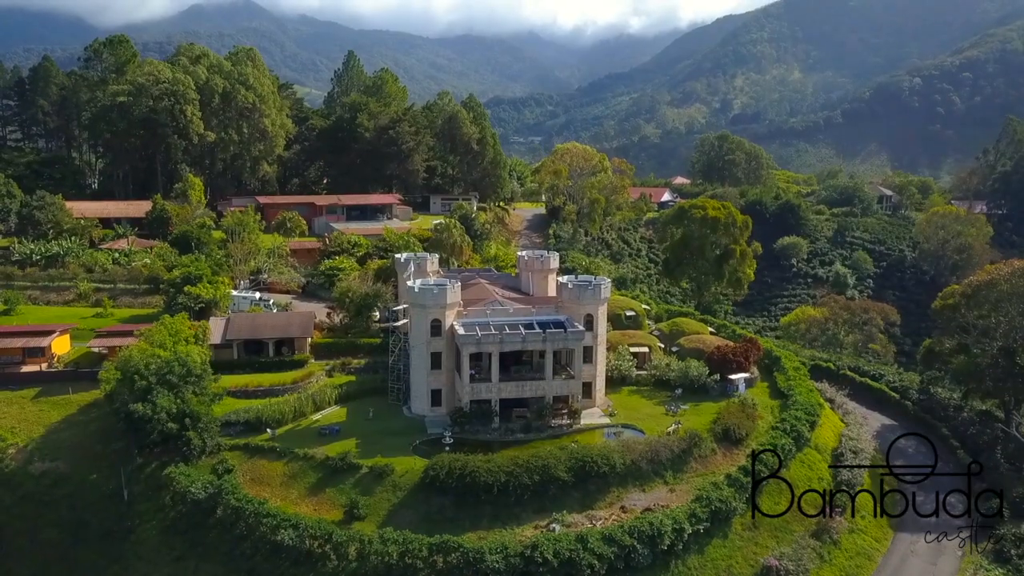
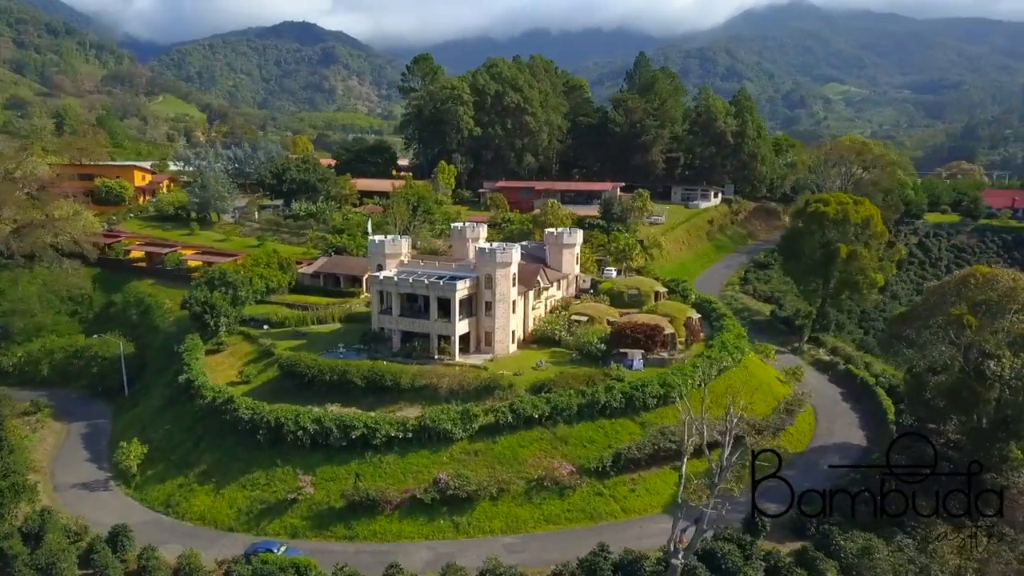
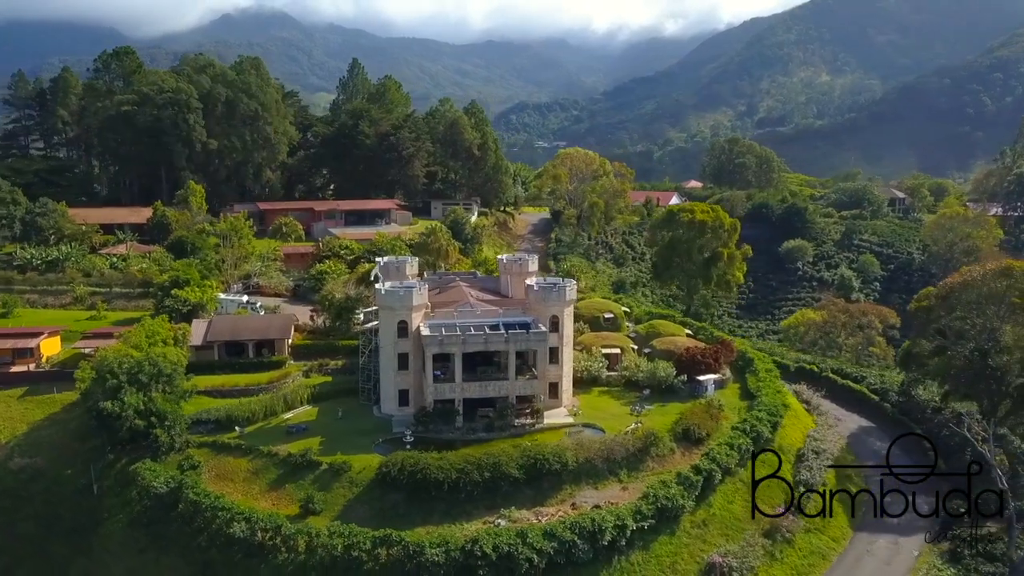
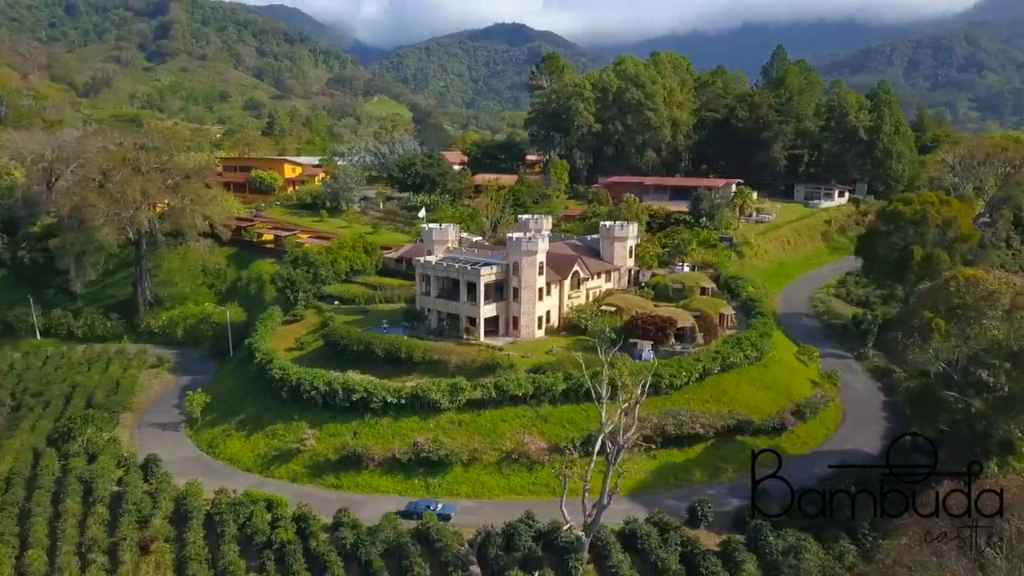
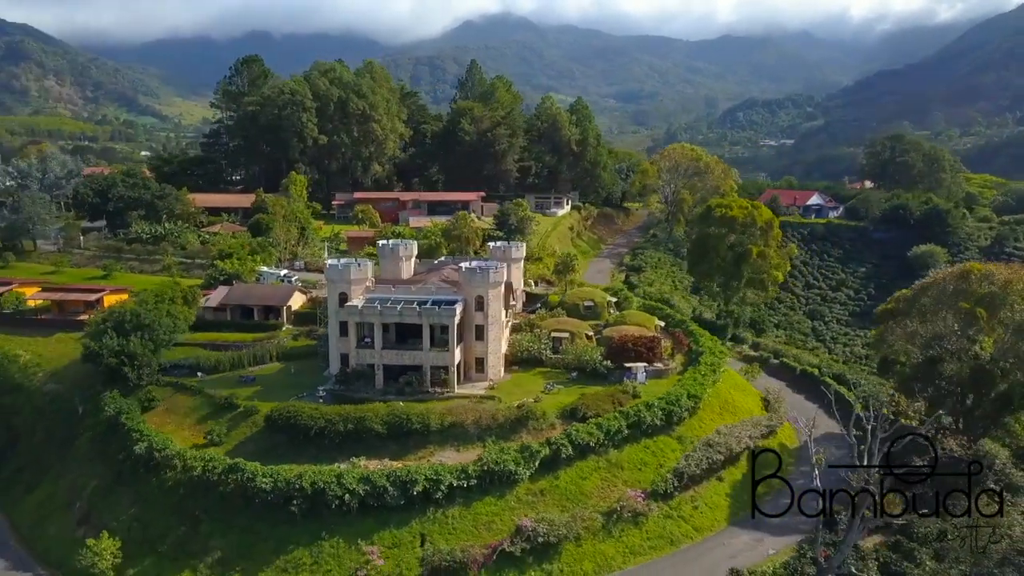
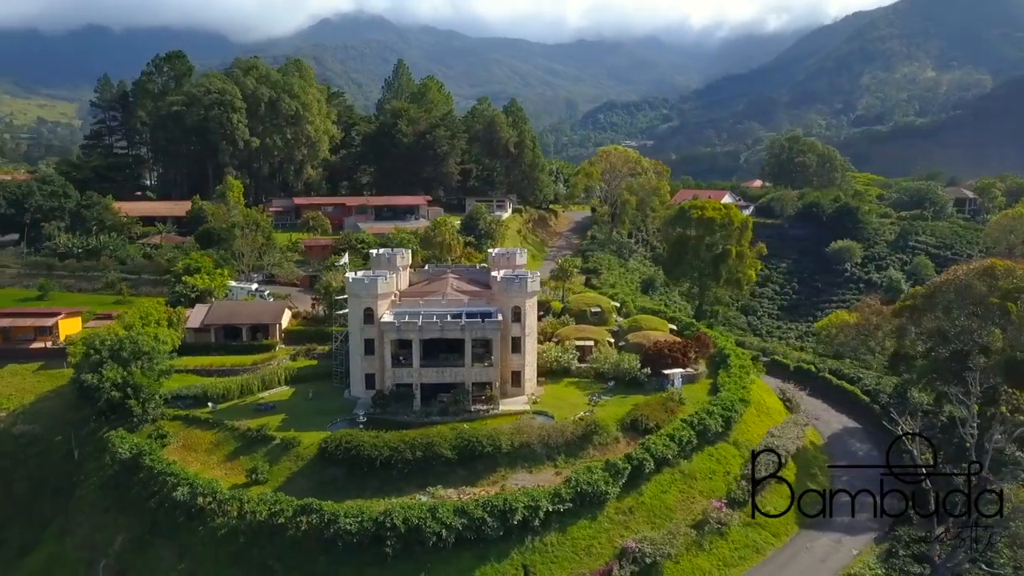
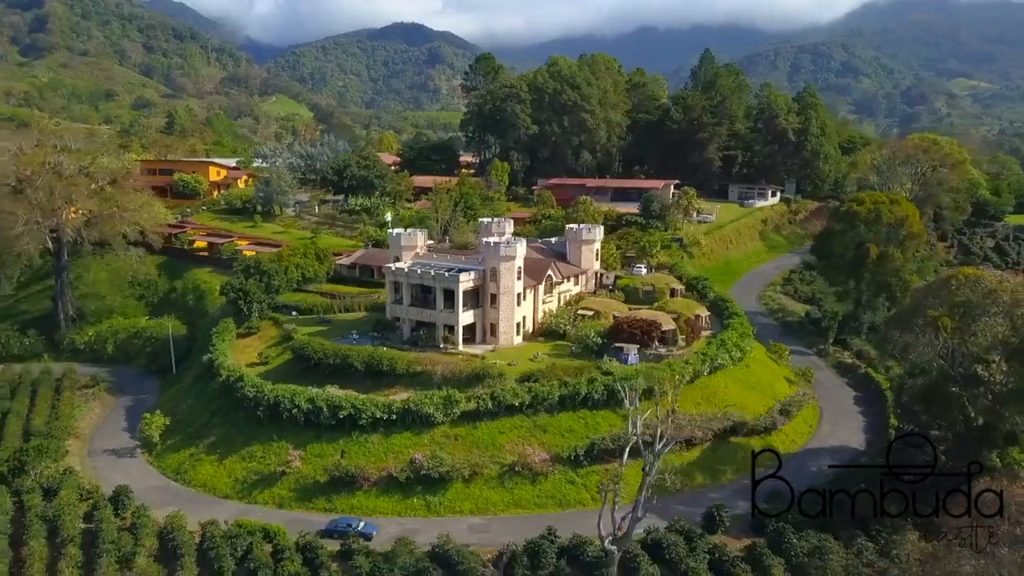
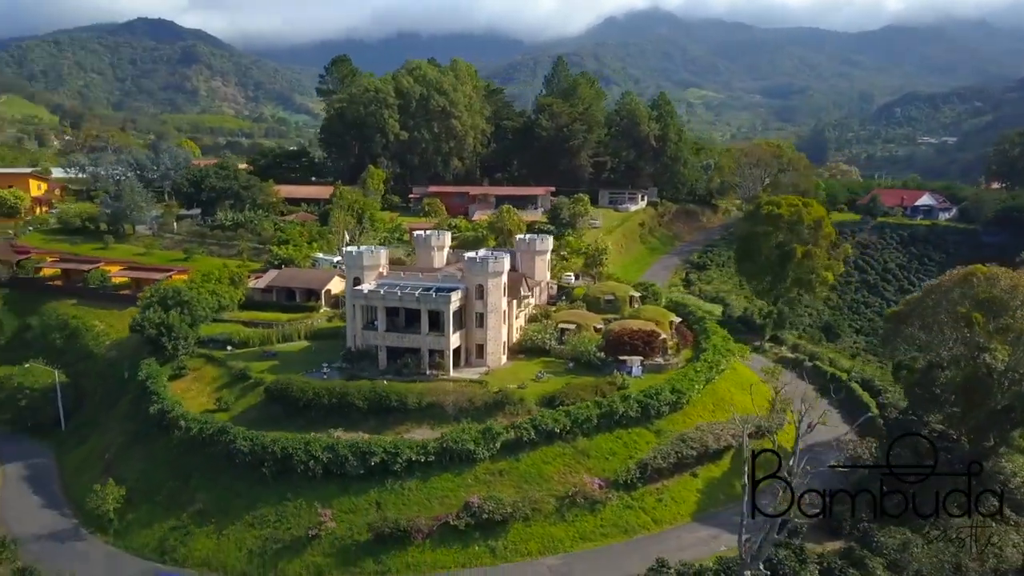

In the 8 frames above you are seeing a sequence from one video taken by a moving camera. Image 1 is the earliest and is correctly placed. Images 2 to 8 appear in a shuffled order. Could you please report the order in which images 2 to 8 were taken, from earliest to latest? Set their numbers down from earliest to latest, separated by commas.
3, 6, 5, 8, 2, 7, 4
